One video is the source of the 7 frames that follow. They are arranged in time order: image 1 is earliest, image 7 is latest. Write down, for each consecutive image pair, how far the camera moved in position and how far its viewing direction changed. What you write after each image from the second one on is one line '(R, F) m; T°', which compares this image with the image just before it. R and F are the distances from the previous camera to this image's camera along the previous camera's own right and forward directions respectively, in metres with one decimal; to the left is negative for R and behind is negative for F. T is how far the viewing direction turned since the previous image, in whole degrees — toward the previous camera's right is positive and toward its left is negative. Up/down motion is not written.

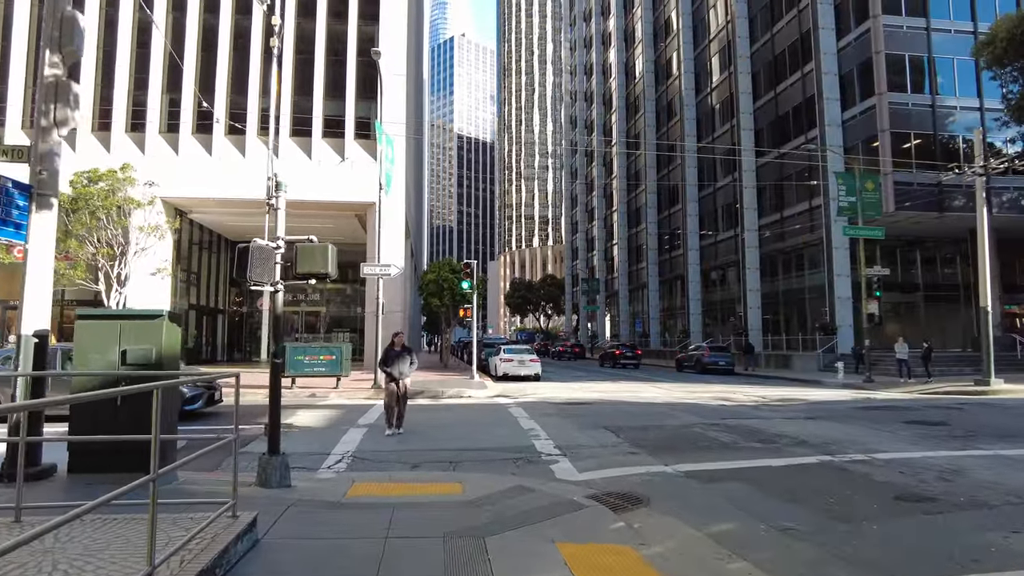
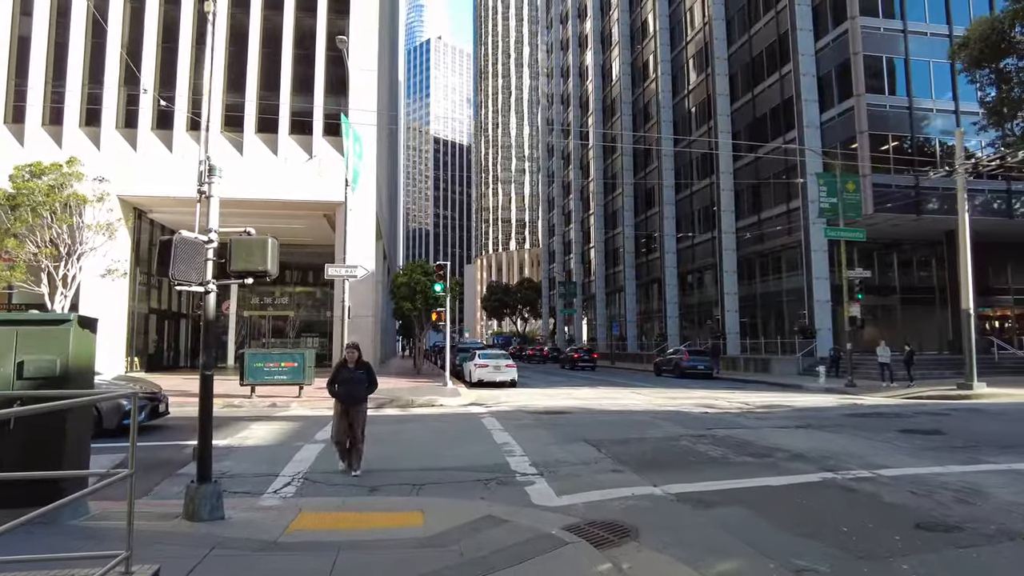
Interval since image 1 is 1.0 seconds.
(+0.1, +0.9) m; +2°
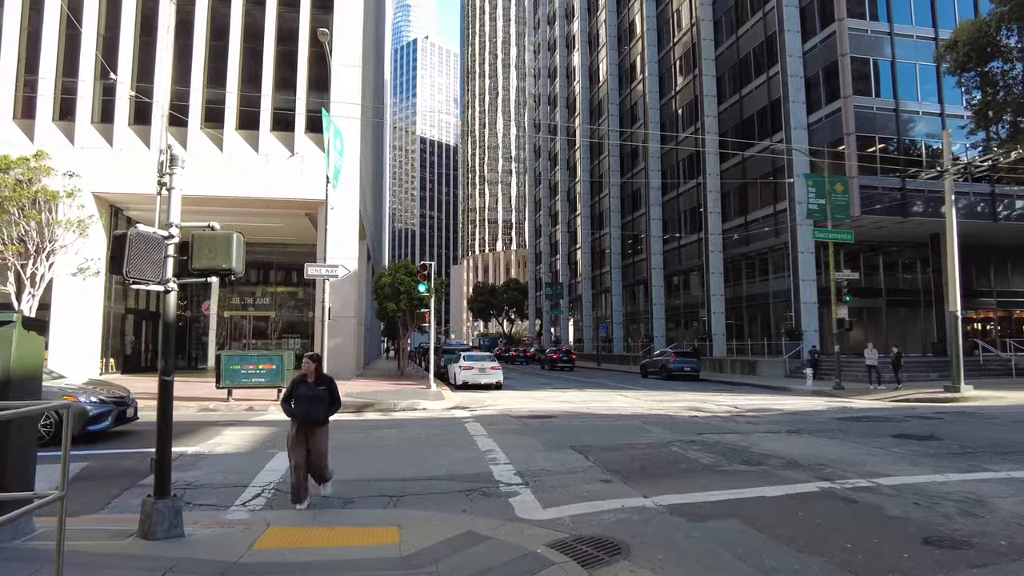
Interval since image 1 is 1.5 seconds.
(0.0, +0.4) m; +1°
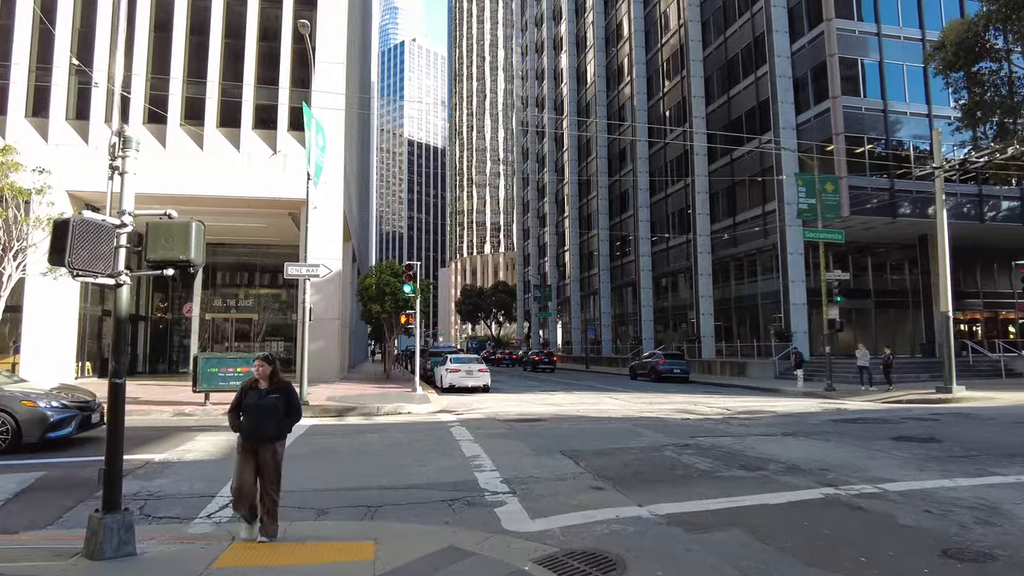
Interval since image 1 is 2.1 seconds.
(0.0, +0.4) m; +1°
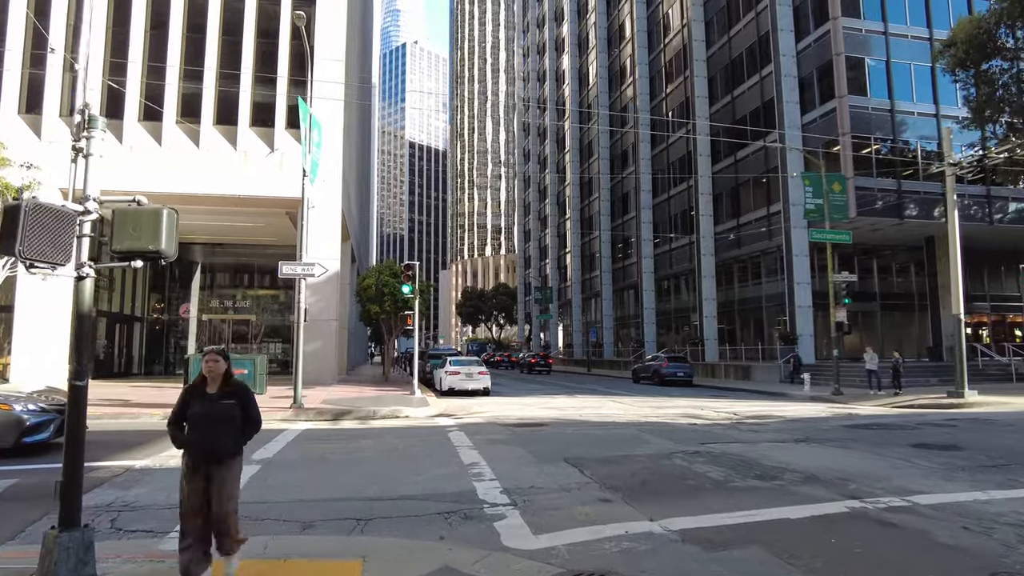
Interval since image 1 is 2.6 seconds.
(0.0, +0.5) m; 0°
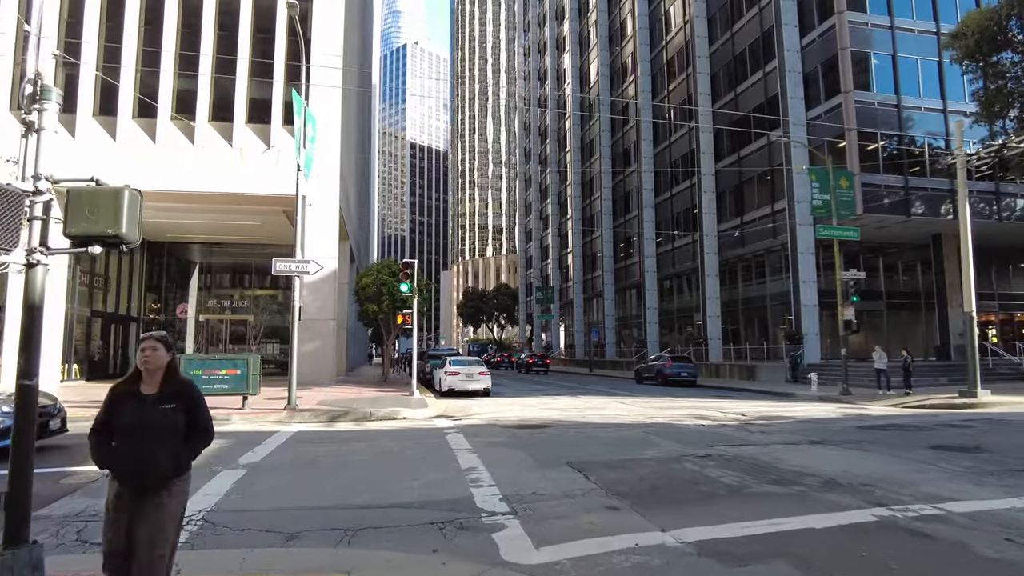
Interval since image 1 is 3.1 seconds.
(0.0, +0.5) m; 0°
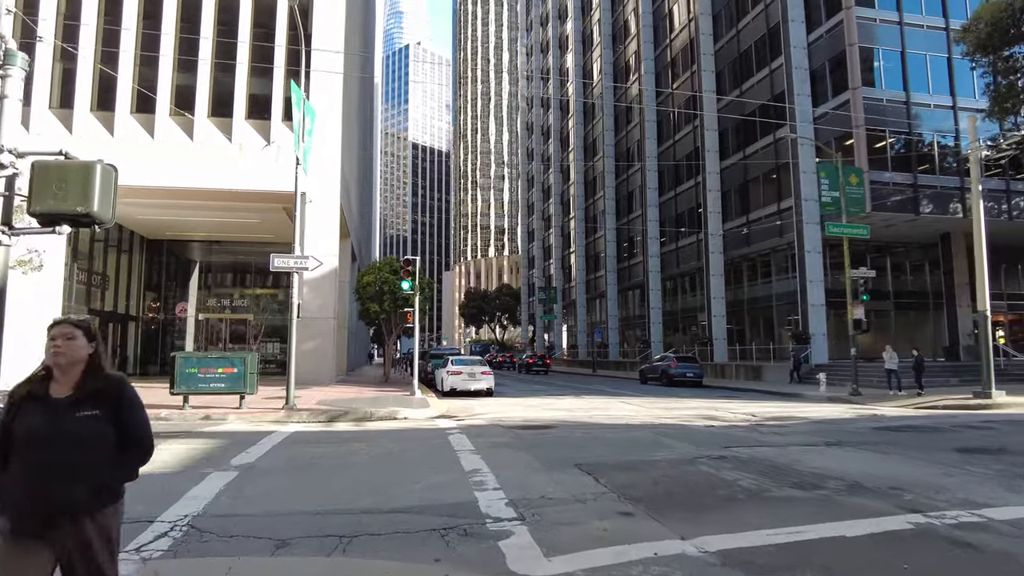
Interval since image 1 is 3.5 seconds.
(0.0, +0.4) m; 0°
